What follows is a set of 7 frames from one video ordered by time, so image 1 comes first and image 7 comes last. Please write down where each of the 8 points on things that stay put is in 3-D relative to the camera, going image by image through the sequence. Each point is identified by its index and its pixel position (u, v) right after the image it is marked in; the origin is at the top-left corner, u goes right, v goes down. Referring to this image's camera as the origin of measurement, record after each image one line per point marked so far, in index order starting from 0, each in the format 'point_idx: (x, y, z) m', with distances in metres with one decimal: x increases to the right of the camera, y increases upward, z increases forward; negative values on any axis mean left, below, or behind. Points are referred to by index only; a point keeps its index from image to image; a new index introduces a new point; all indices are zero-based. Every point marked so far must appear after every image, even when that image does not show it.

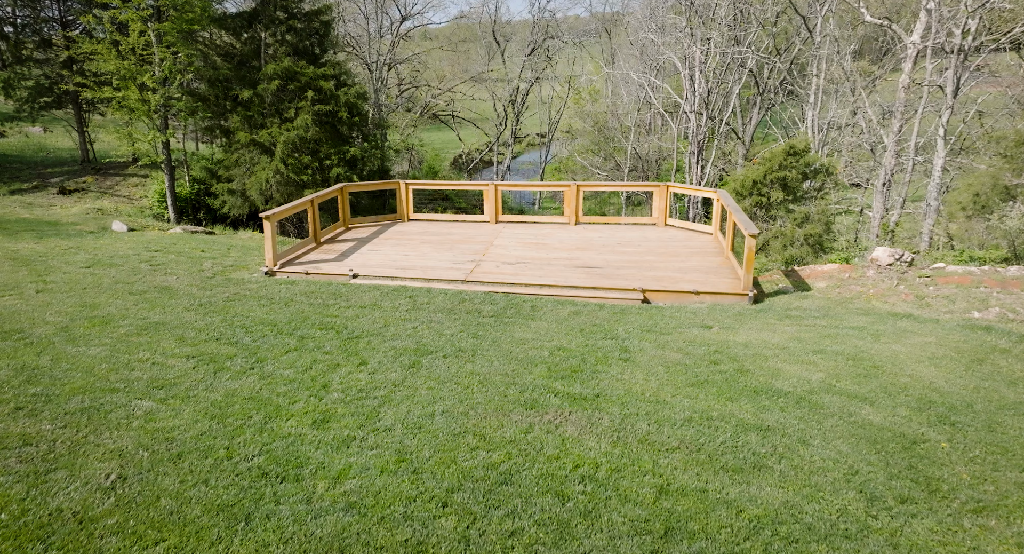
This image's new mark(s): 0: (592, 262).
0: (+1.1, +0.2, +9.0) m
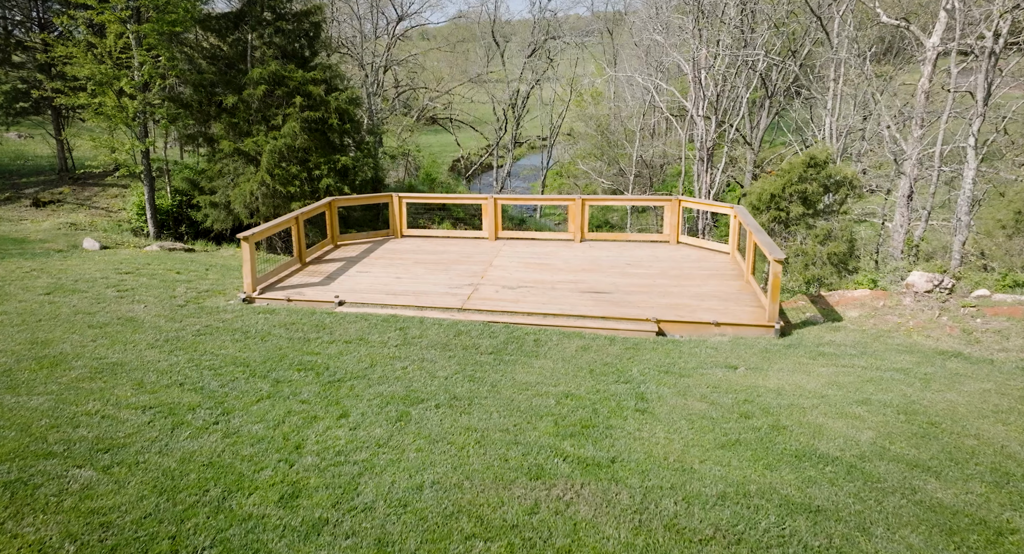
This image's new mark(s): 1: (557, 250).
0: (+1.1, -0.1, +8.3) m
1: (+0.7, +0.4, +10.1) m
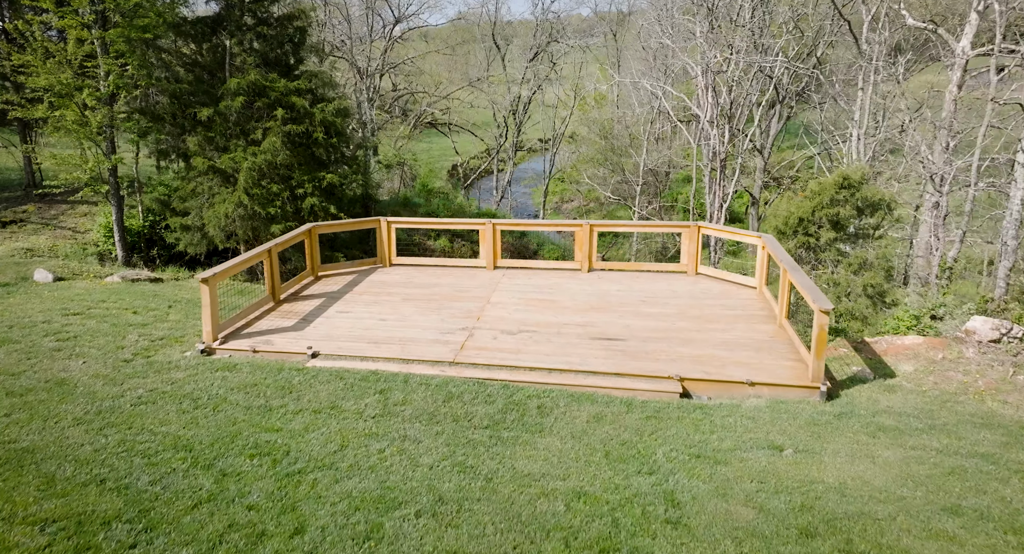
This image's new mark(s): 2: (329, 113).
0: (+1.1, -0.6, +7.3) m
1: (+0.7, -0.1, +9.1) m
2: (-3.5, +3.1, +12.4) m
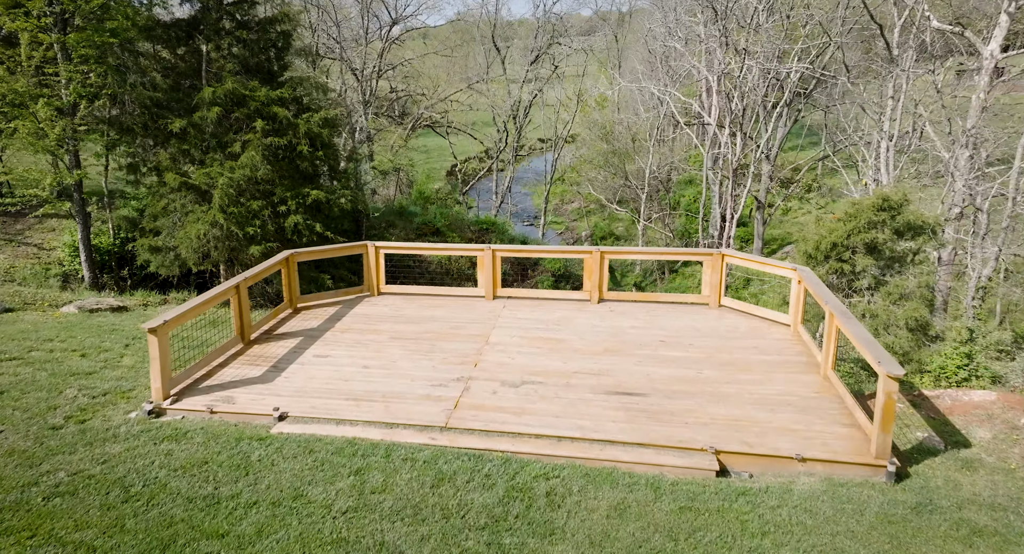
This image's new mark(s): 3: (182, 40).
0: (+1.1, -1.0, +6.3) m
1: (+0.7, -0.5, +8.1) m
2: (-3.4, +2.7, +11.4) m
3: (-5.7, +4.1, +11.2) m
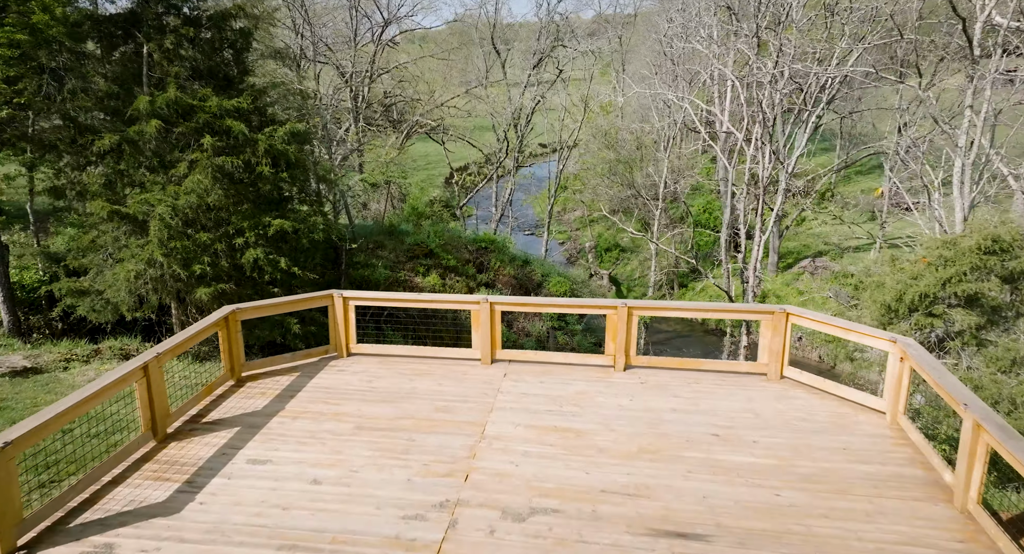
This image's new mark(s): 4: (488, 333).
0: (+1.1, -1.6, +4.4) m
1: (+0.8, -1.1, +6.3) m
2: (-3.4, +2.1, +9.6) m
3: (-5.6, +3.4, +9.4) m
4: (-0.2, -0.6, +6.9) m
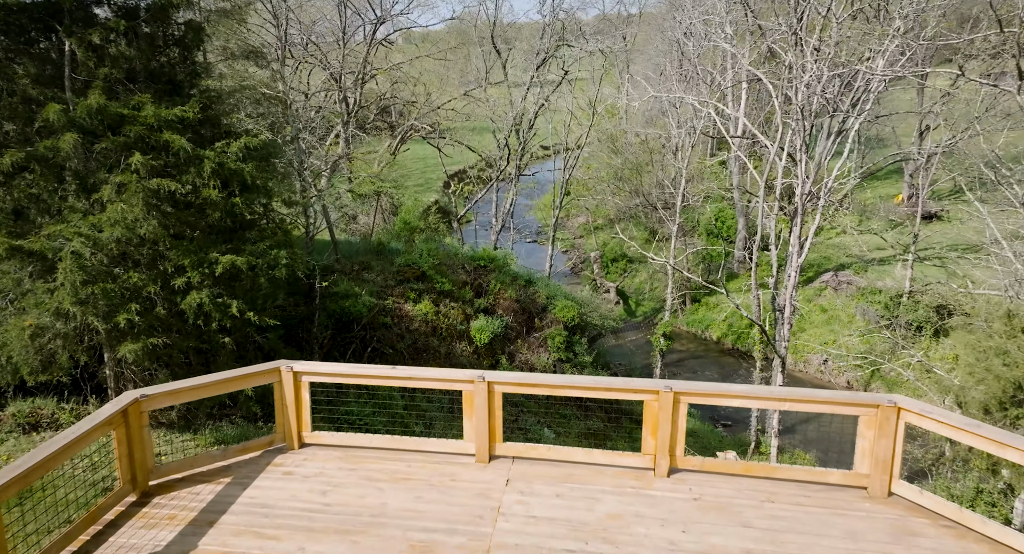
0: (+1.2, -2.2, +2.7) m
1: (+0.8, -1.7, +4.5) m
2: (-3.4, +1.5, +7.8) m
3: (-5.6, +2.9, +7.6) m
4: (-0.2, -1.1, +5.1) m
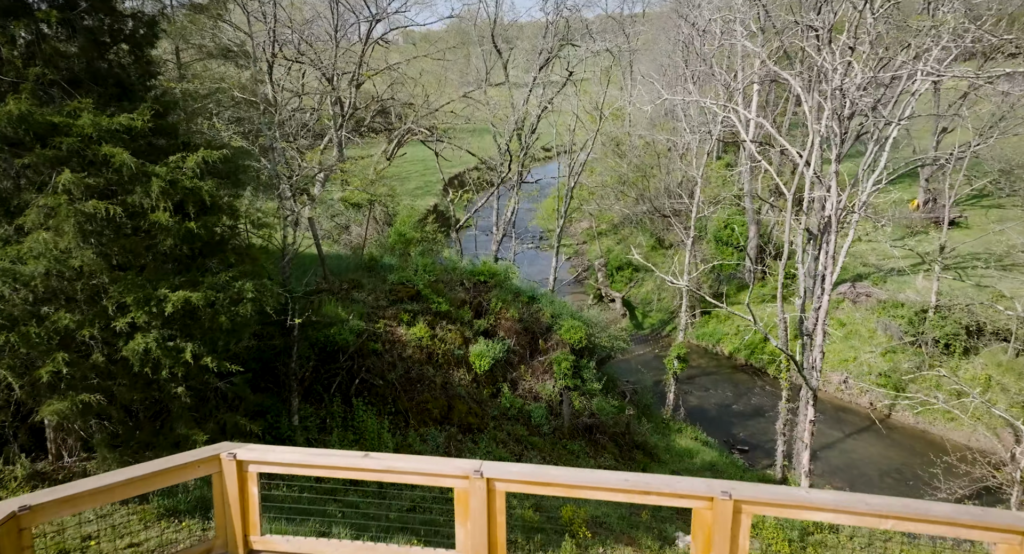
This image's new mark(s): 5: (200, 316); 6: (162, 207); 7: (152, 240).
0: (+1.2, -2.6, +1.4) m
1: (+0.8, -2.1, +3.2) m
2: (-3.3, +1.1, +6.6) m
3: (-5.6, +2.5, +6.4) m
4: (-0.2, -1.5, +3.9) m
5: (-3.2, -0.4, +6.8) m
6: (-3.4, +0.7, +6.4) m
7: (-3.7, +0.4, +6.6) m
